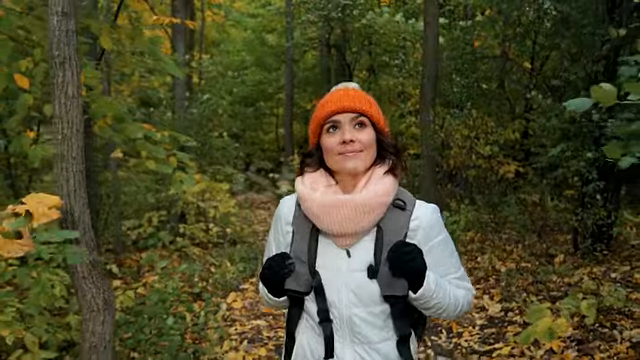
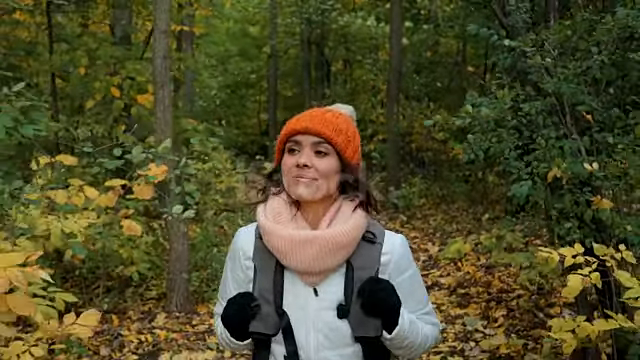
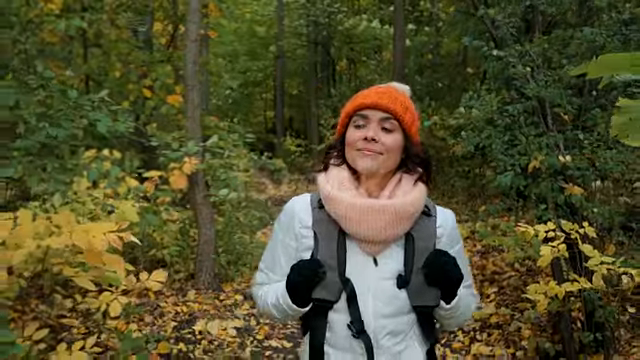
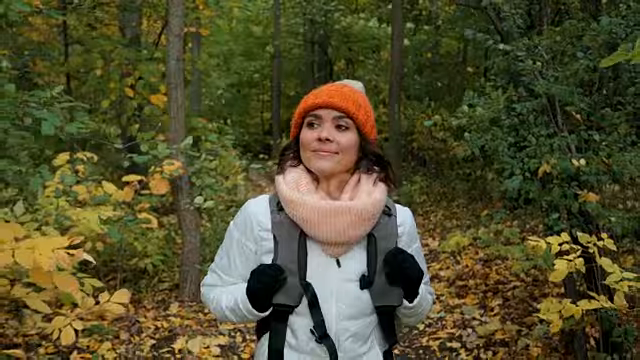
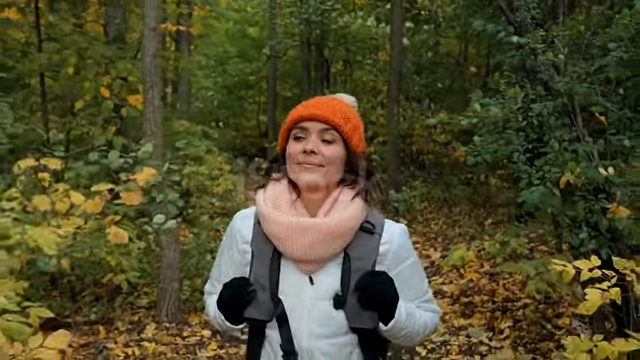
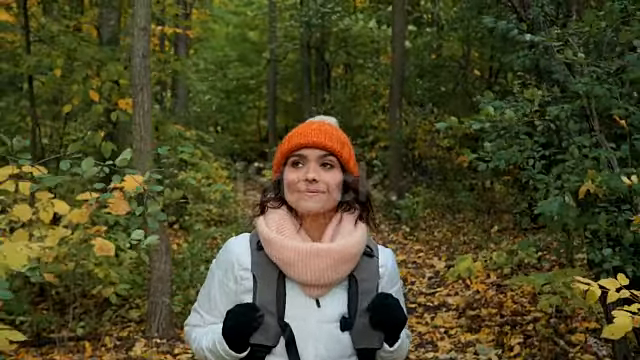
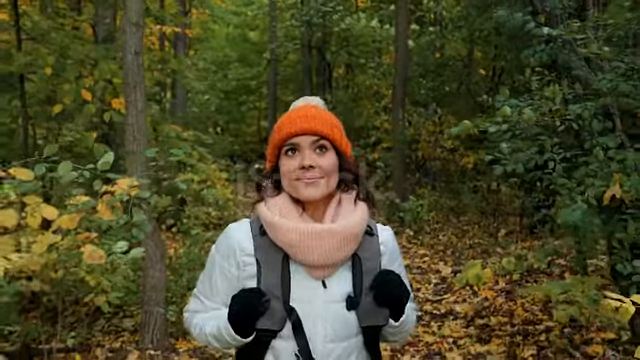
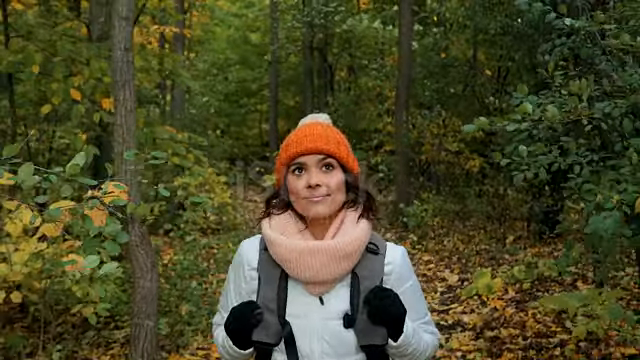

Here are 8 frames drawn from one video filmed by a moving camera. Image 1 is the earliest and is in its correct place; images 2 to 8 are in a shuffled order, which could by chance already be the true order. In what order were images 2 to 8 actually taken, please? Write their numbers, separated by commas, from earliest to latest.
8, 7, 6, 5, 2, 4, 3
